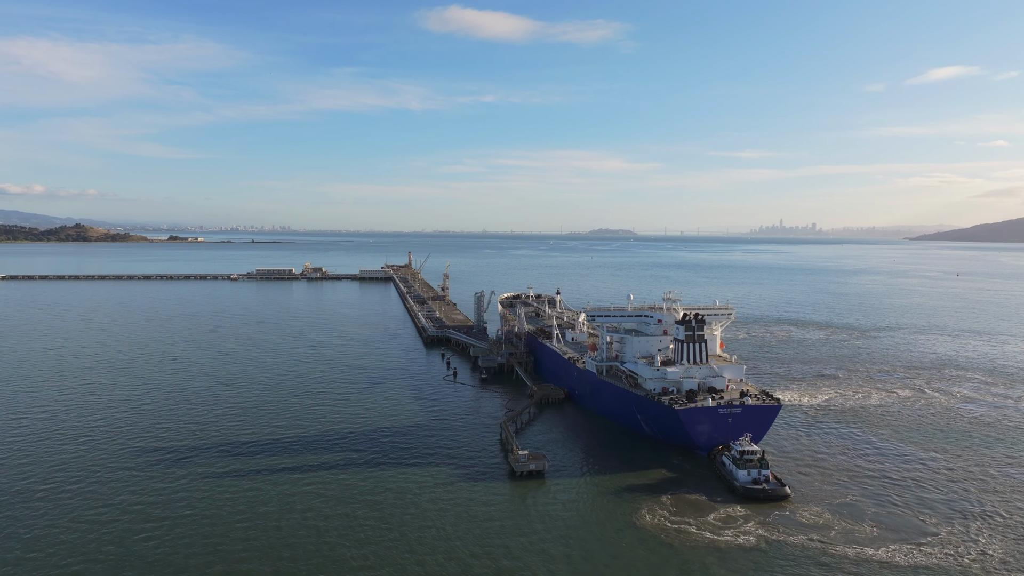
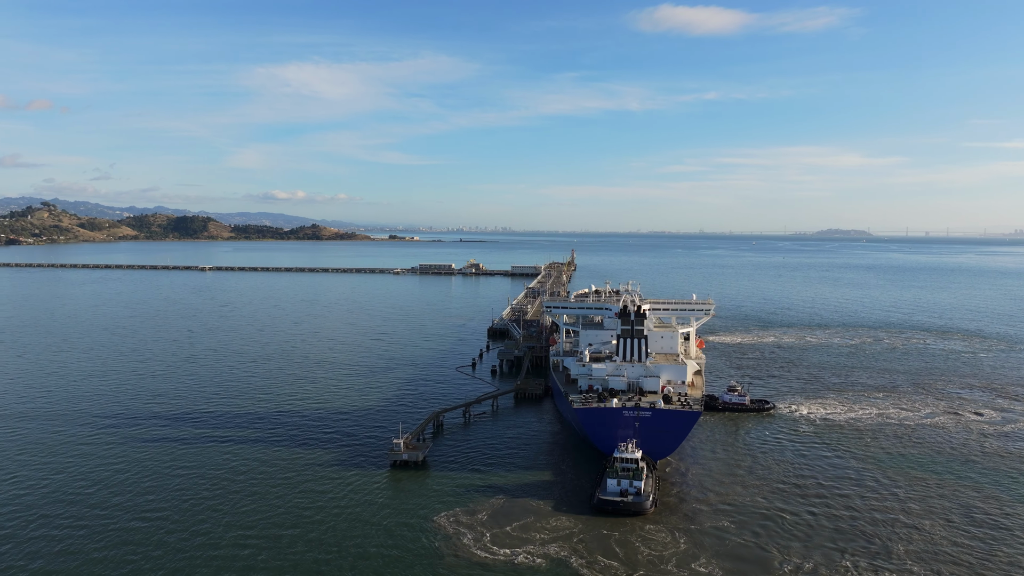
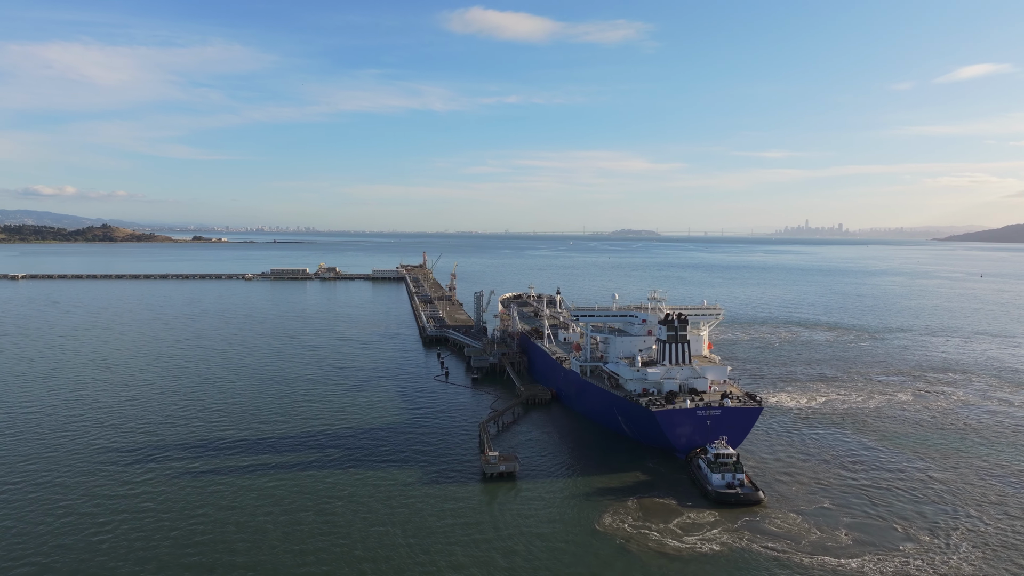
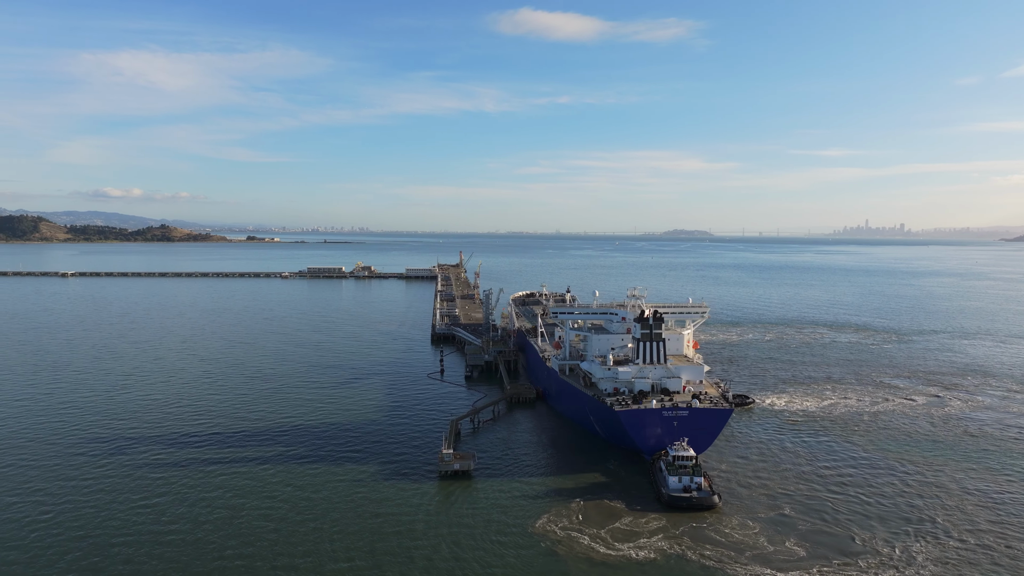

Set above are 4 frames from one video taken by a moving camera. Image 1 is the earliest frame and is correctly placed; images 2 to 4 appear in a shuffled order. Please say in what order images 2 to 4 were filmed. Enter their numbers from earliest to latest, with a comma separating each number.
3, 4, 2
